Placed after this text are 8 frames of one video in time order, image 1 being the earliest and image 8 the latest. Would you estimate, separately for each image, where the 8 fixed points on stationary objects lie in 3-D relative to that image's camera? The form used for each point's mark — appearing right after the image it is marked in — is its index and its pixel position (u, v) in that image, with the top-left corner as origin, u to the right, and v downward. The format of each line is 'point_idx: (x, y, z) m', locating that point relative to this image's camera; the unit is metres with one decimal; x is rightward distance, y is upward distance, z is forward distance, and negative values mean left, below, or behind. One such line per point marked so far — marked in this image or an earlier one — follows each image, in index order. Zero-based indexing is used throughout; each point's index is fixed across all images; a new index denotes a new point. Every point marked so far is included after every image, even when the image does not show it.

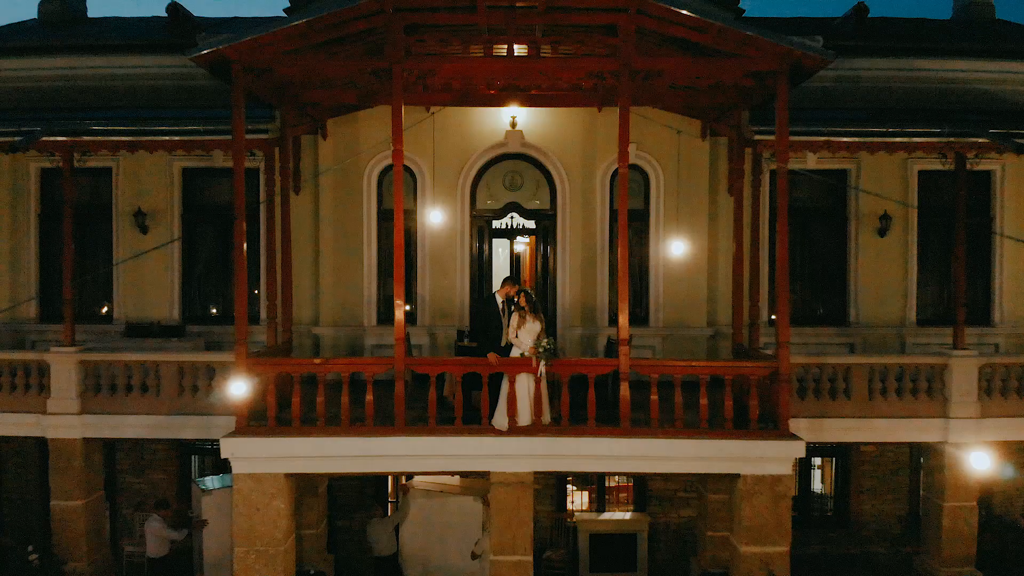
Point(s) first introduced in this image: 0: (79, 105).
0: (-6.2, +2.6, +11.7) m
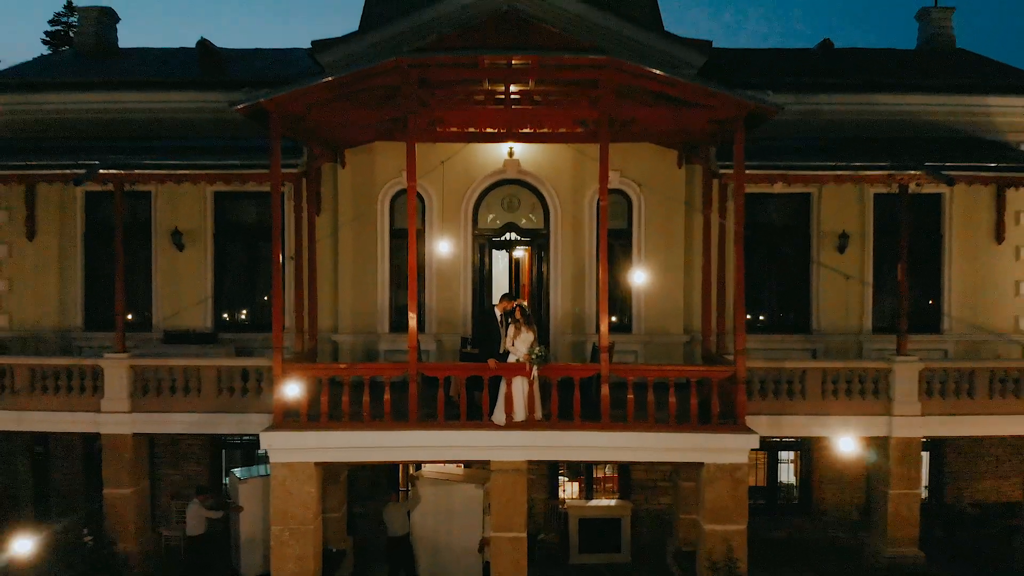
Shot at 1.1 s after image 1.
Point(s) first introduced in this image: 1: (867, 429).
0: (-6.3, +2.4, +13.0) m
1: (+4.8, -1.9, +11.0) m
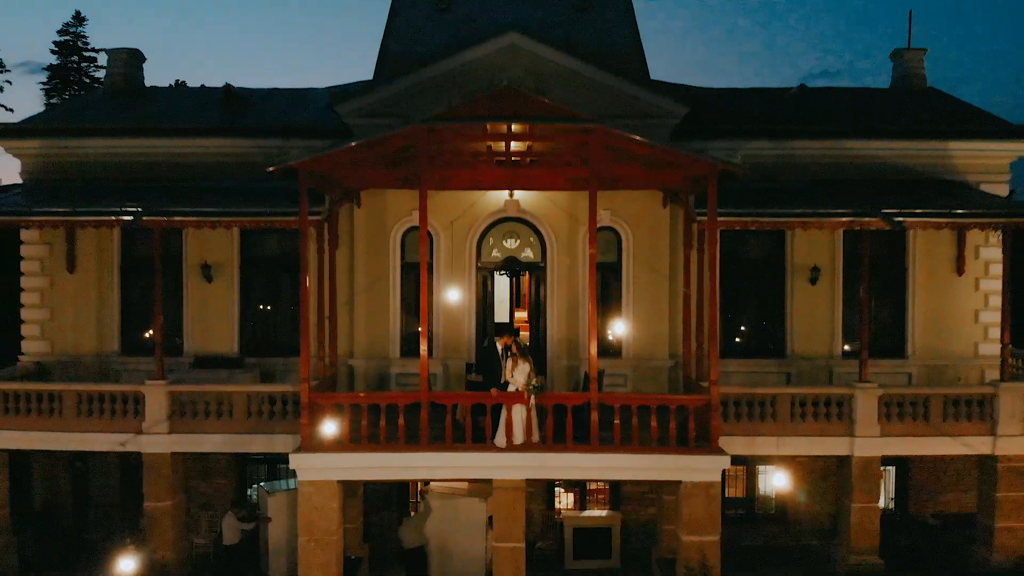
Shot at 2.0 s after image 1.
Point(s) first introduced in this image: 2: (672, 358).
0: (-6.3, +1.9, +14.3) m
1: (+4.8, -2.4, +12.3) m
2: (+2.7, -1.2, +13.9) m
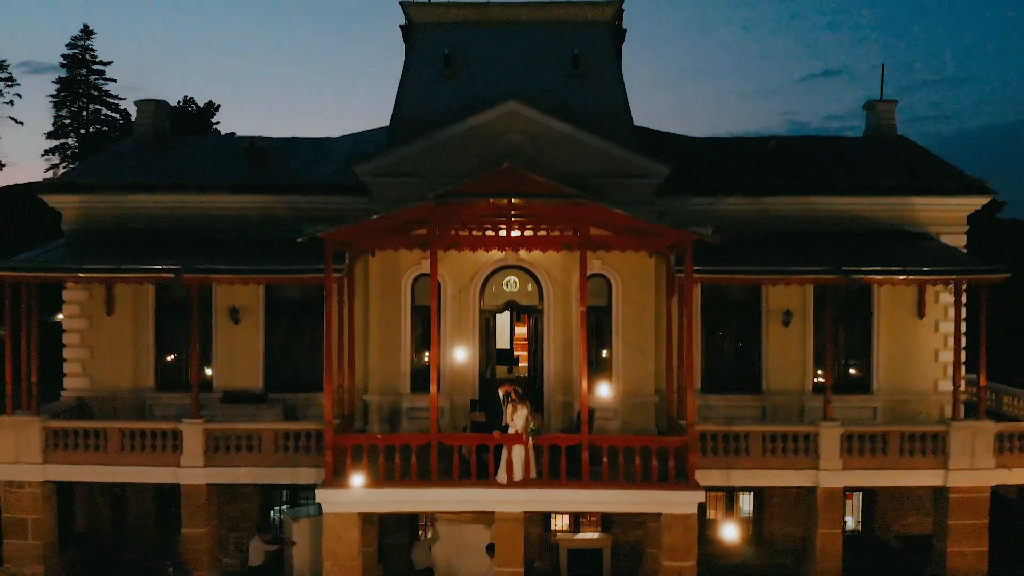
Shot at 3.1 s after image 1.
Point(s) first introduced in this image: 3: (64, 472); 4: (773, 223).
0: (-6.3, +1.1, +15.7) m
1: (+4.8, -3.2, +13.7) m
2: (+2.7, -2.0, +15.3) m
3: (-7.8, -3.2, +14.0) m
4: (+5.1, +1.3, +15.8) m
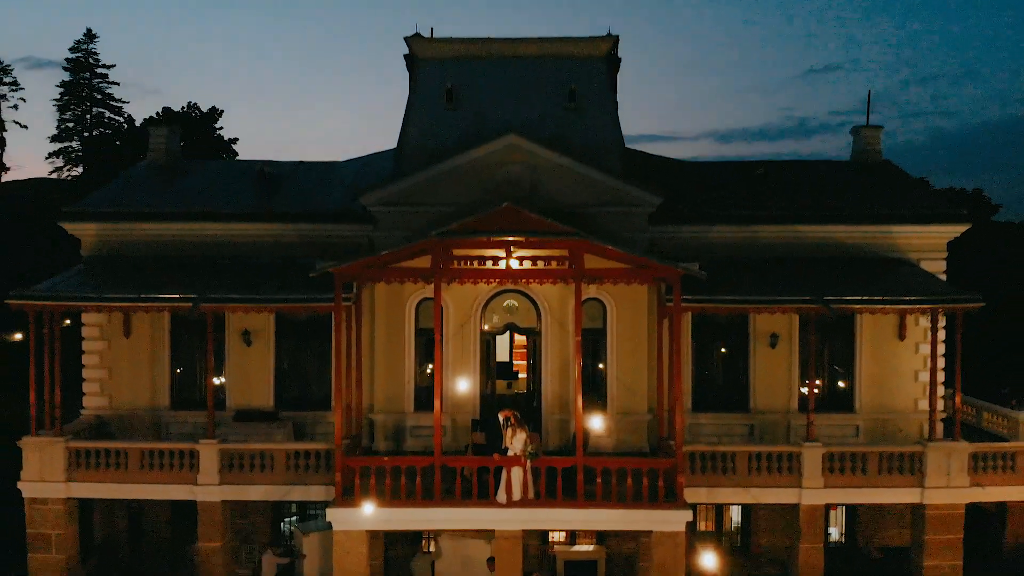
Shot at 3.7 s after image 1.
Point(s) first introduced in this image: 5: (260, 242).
0: (-6.3, +0.6, +16.4) m
1: (+4.8, -3.7, +14.4) m
2: (+2.7, -2.5, +16.0) m
3: (-7.8, -3.7, +14.8) m
4: (+5.1, +0.8, +16.5) m
5: (-5.2, +0.9, +16.6) m
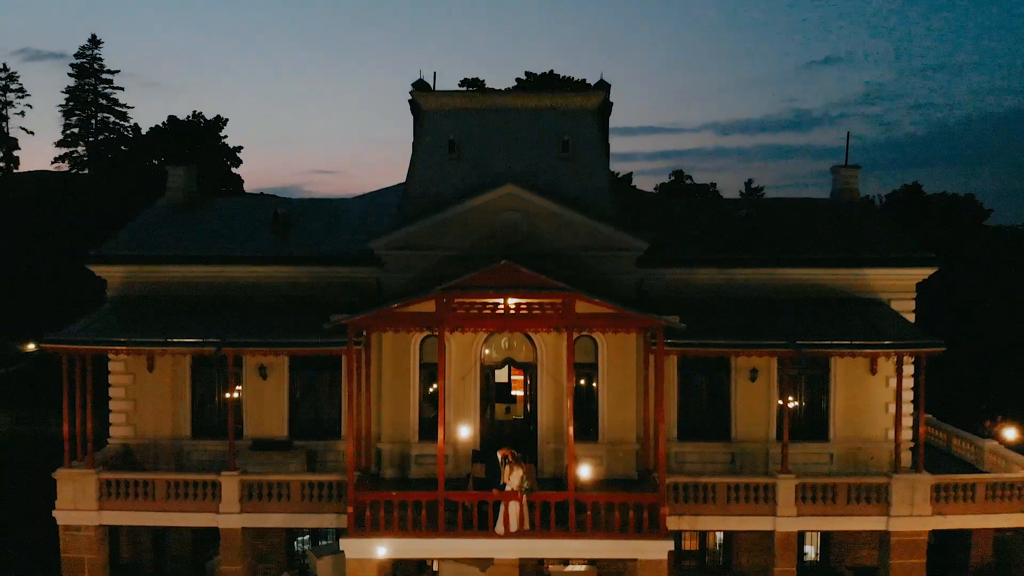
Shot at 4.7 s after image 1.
0: (-6.3, -0.3, +17.6) m
1: (+4.8, -4.6, +15.7) m
2: (+2.7, -3.3, +17.3) m
3: (-7.8, -4.5, +16.0) m
4: (+5.0, 0.0, +17.7) m
5: (-5.2, +0.1, +17.8) m
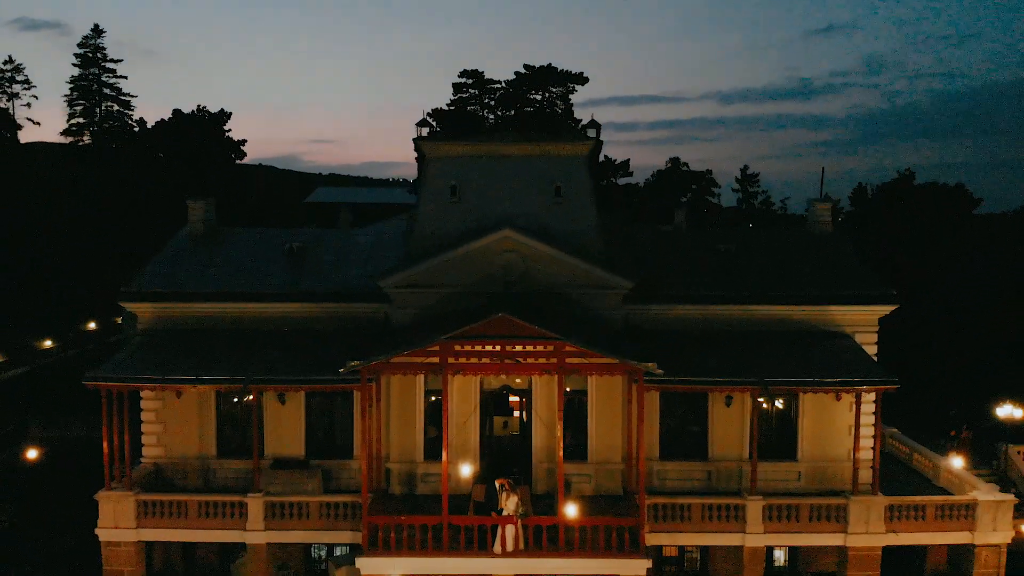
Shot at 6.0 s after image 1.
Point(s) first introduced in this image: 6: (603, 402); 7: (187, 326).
0: (-6.4, -1.1, +19.3) m
1: (+4.7, -5.5, +17.5) m
2: (+2.6, -4.2, +19.0) m
3: (-7.9, -5.4, +17.8) m
4: (+4.9, -0.9, +19.4) m
5: (-5.3, -0.7, +19.5) m
6: (+2.1, -2.7, +18.9) m
7: (-7.9, -0.9, +19.6) m
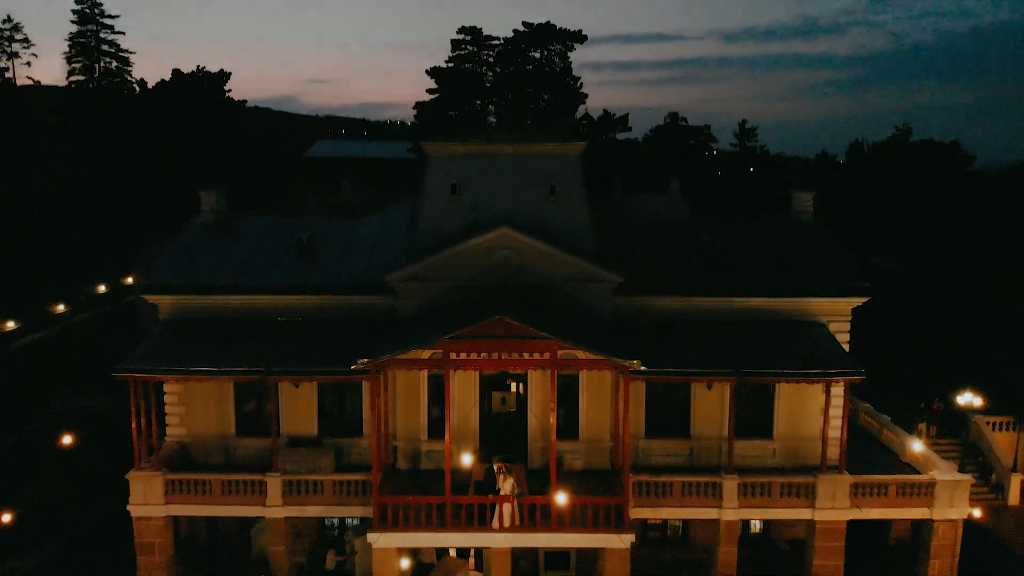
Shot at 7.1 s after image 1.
0: (-6.5, -0.9, +20.7) m
1: (+4.6, -5.4, +19.2) m
2: (+2.5, -4.0, +20.6) m
3: (-8.0, -5.3, +19.5) m
4: (+4.9, -0.7, +20.7) m
5: (-5.4, -0.5, +20.8) m
6: (+2.0, -2.5, +20.4) m
7: (-8.0, -0.7, +20.9) m
